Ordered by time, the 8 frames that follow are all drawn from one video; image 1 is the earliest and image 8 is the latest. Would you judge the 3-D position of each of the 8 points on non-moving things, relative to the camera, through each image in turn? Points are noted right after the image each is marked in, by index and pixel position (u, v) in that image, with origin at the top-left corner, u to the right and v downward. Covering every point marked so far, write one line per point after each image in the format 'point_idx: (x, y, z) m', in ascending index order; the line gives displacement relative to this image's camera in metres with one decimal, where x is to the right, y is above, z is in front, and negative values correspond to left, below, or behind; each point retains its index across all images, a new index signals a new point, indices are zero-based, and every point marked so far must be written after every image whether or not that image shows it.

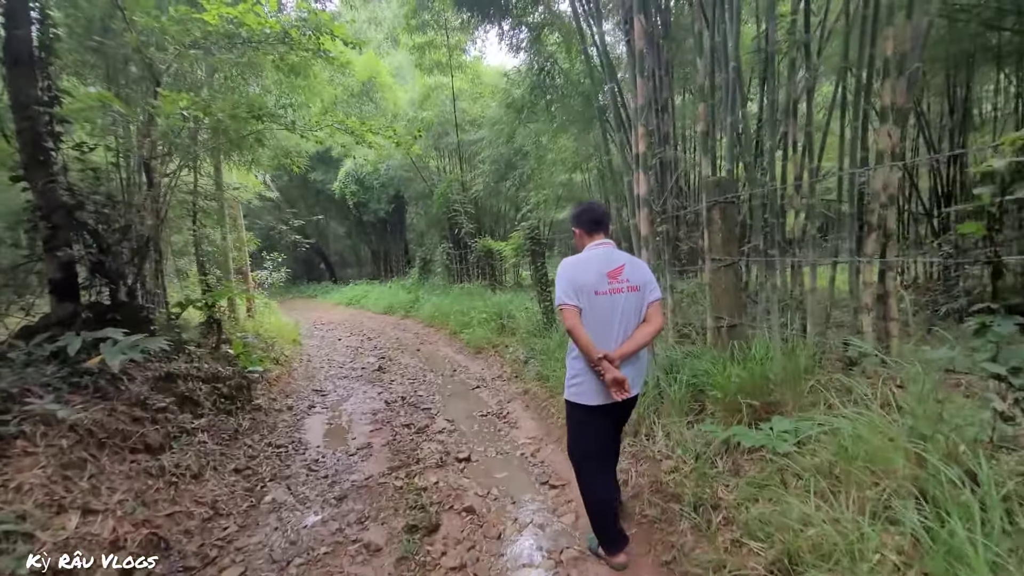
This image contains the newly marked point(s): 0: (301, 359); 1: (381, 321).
0: (-2.7, -0.9, +6.6) m
1: (-2.7, -0.7, +10.3) m
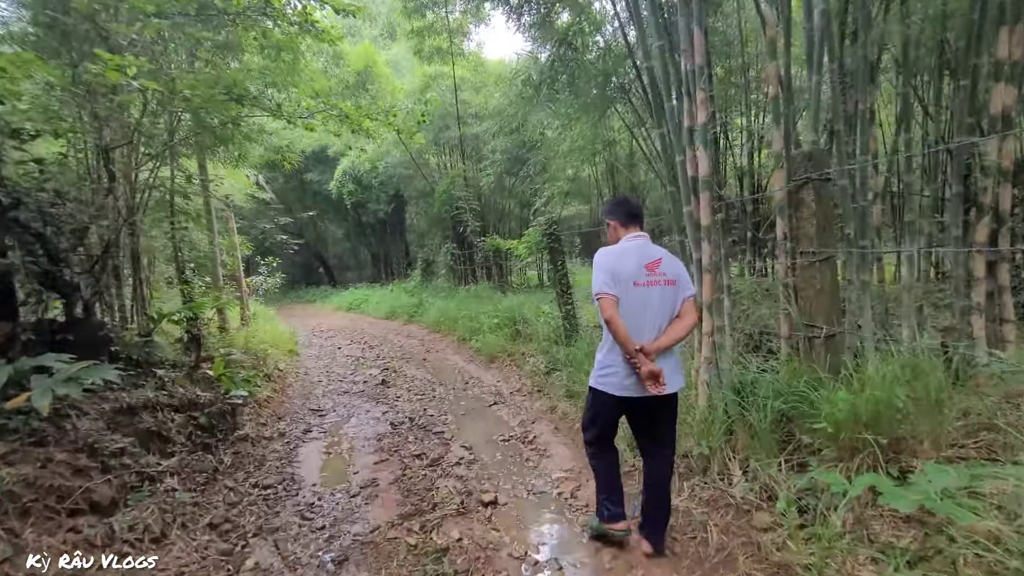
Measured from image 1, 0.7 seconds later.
0: (-2.5, -1.0, +6.0) m
1: (-2.5, -0.8, +9.7) m
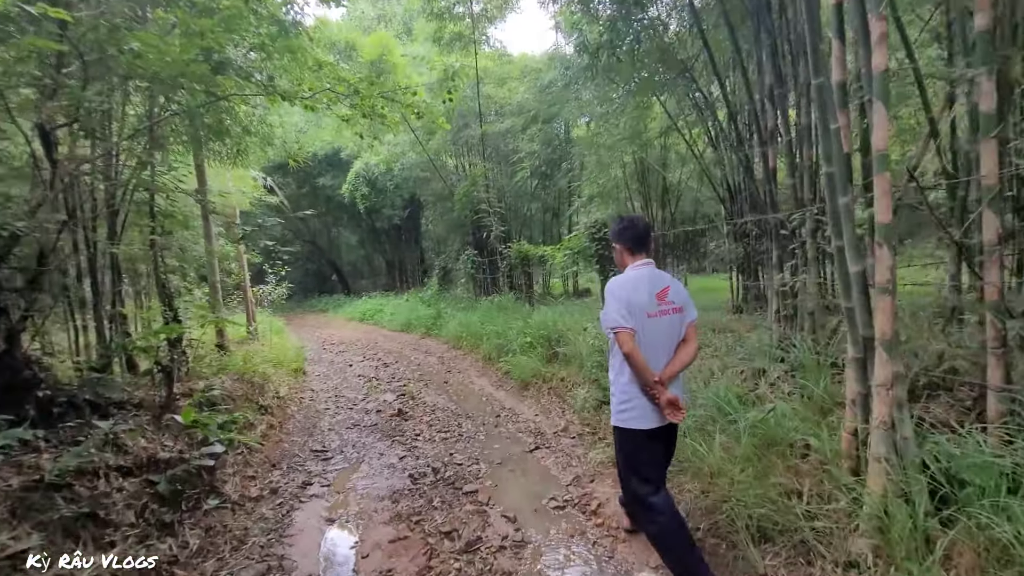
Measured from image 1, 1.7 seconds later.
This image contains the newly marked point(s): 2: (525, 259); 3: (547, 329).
0: (-2.2, -1.2, +5.3) m
1: (-2.0, -0.9, +9.0) m
2: (+0.2, +0.4, +7.7) m
3: (+0.4, -0.4, +5.6) m
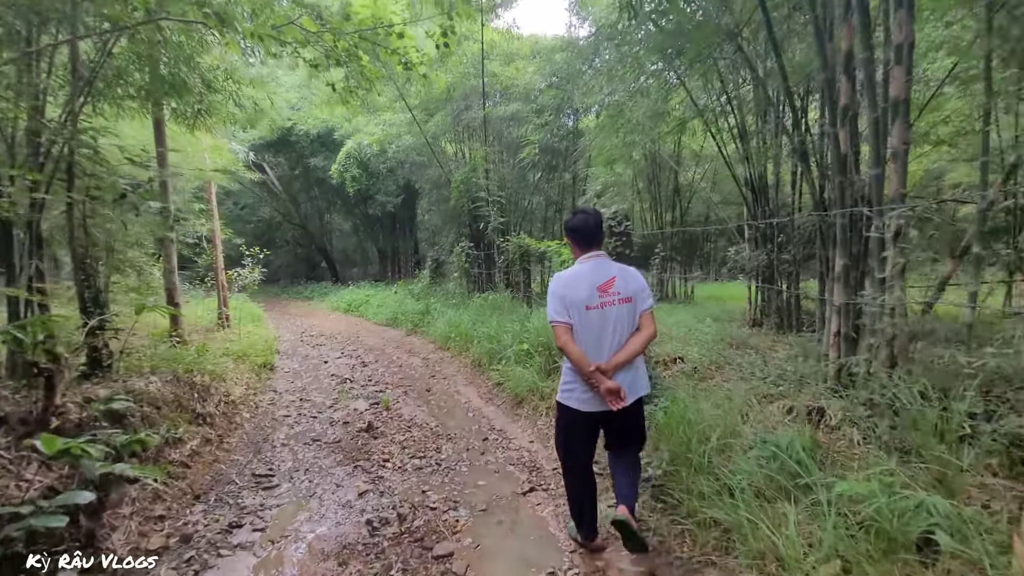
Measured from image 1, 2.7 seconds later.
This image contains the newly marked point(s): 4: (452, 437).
0: (-2.3, -1.0, +4.6) m
1: (-2.1, -0.8, +8.3) m
2: (+0.2, +0.5, +7.0) m
3: (+0.3, -0.5, +4.9) m
4: (-0.4, -1.1, +3.7) m
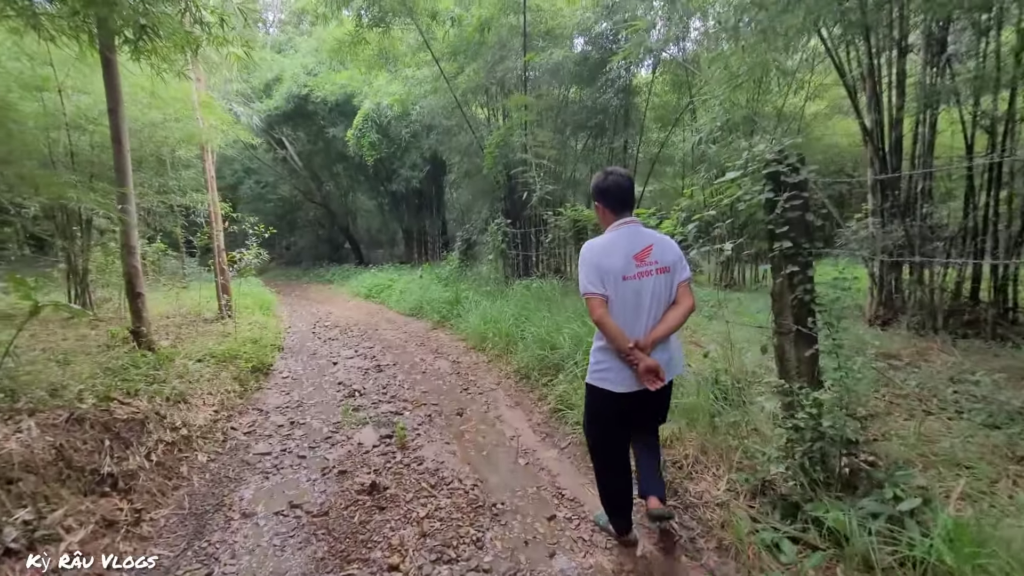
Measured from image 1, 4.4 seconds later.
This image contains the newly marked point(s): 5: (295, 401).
0: (-1.8, -1.0, +3.3) m
1: (-1.5, -0.6, +7.0) m
2: (+0.7, +0.6, +5.6) m
3: (+0.8, -0.4, +3.5) m
4: (-0.1, -1.0, +2.4) m
5: (-1.8, -0.9, +4.3) m
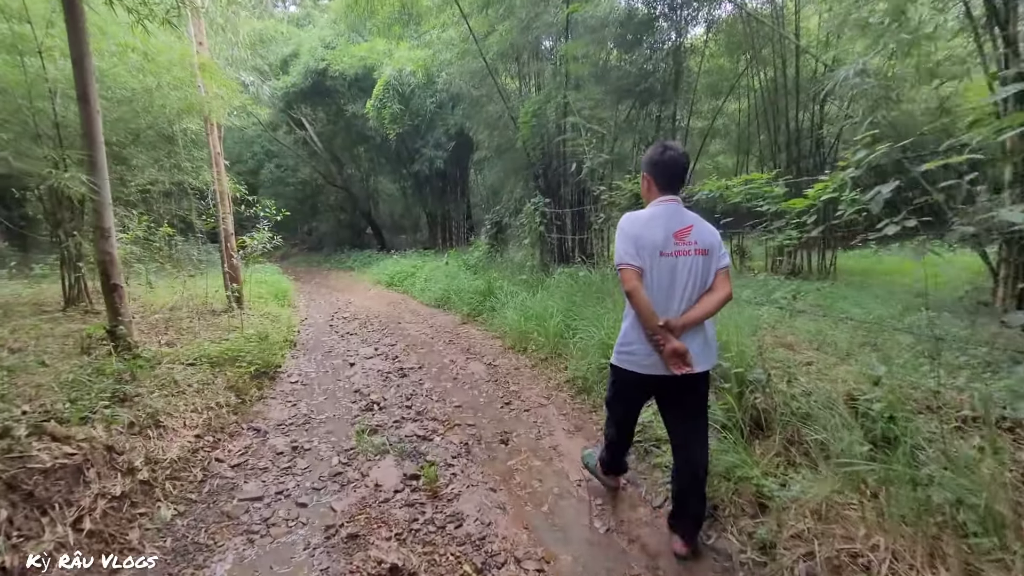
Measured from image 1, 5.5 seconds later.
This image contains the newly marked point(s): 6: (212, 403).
0: (-1.5, -0.9, +2.6) m
1: (-1.0, -0.4, +6.2) m
2: (+1.1, +0.7, +4.7) m
3: (+1.1, -0.3, +2.6) m
4: (+0.2, -1.0, +1.5) m
5: (-1.5, -0.9, +3.5) m
6: (-1.9, -0.7, +3.3) m
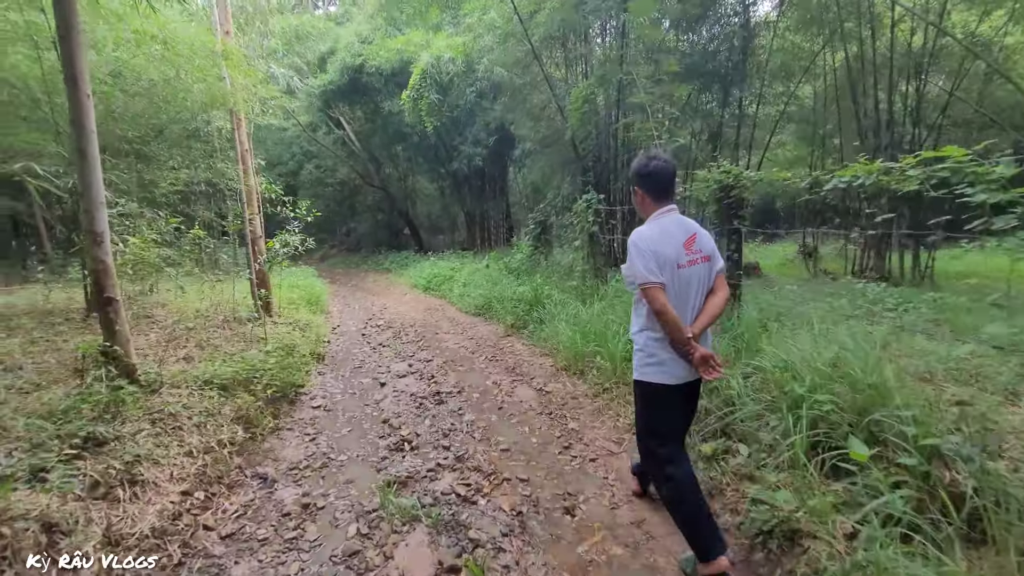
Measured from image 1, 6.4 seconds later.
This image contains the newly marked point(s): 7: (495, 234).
0: (-1.2, -1.0, +2.0) m
1: (-0.5, -0.5, +5.6) m
2: (+1.6, +0.6, +3.9) m
3: (+1.4, -0.4, +1.8) m
4: (+0.4, -1.1, +0.8) m
5: (-1.1, -1.0, +2.9) m
6: (-1.6, -0.8, +2.7) m
7: (-0.5, +1.5, +14.1) m
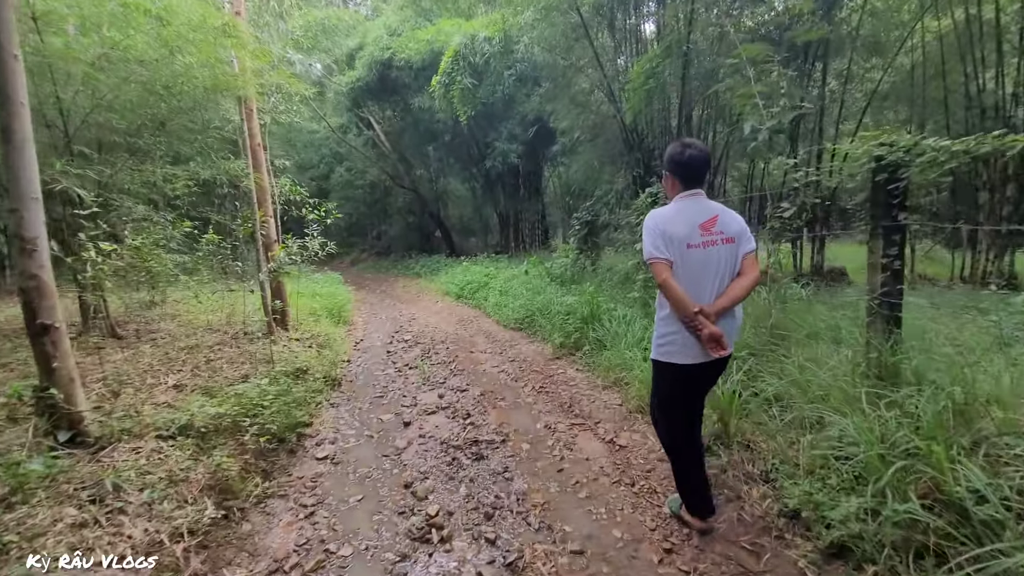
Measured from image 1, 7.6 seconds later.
0: (-1.0, -1.1, +1.2) m
1: (0.0, -0.6, +4.7) m
2: (+1.9, +0.5, +2.9) m
3: (+1.6, -0.5, +0.9) m
4: (+0.6, -1.2, -0.1) m
5: (-0.8, -1.1, +2.1) m
6: (-1.3, -0.9, +1.9) m
7: (+0.5, +1.4, +13.2) m
